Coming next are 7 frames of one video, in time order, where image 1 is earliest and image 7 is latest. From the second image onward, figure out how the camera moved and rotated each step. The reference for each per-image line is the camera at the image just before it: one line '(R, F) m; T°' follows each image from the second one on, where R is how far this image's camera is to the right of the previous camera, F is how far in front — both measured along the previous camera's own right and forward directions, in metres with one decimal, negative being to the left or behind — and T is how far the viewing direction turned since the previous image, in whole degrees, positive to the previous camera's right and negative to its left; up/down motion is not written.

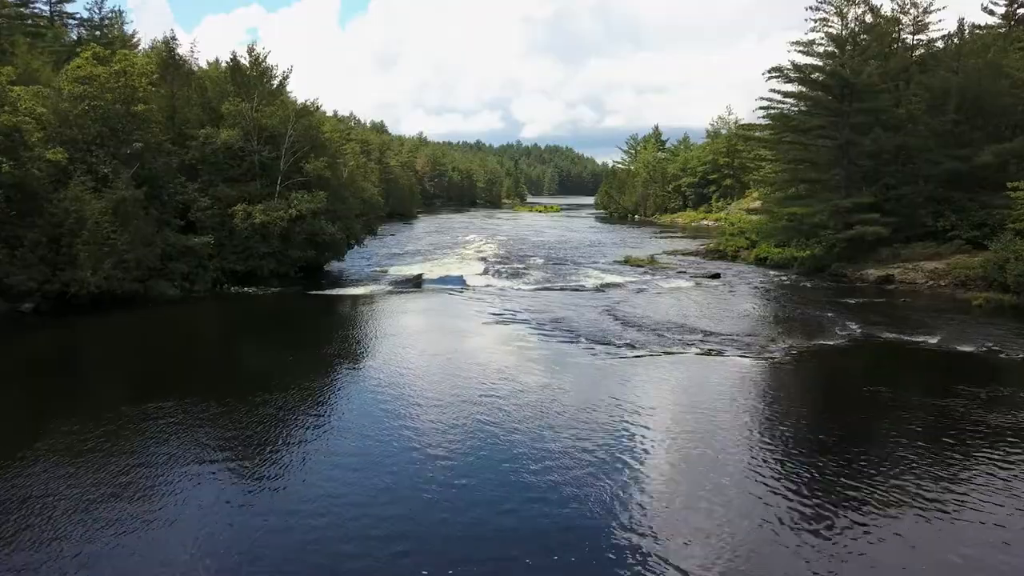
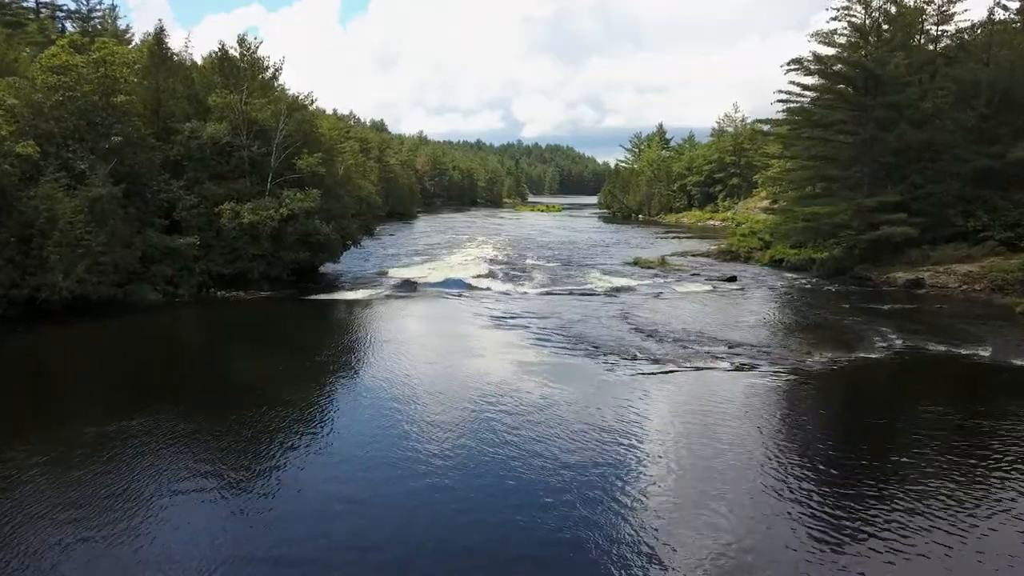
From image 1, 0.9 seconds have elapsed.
(-0.2, +1.6) m; 0°
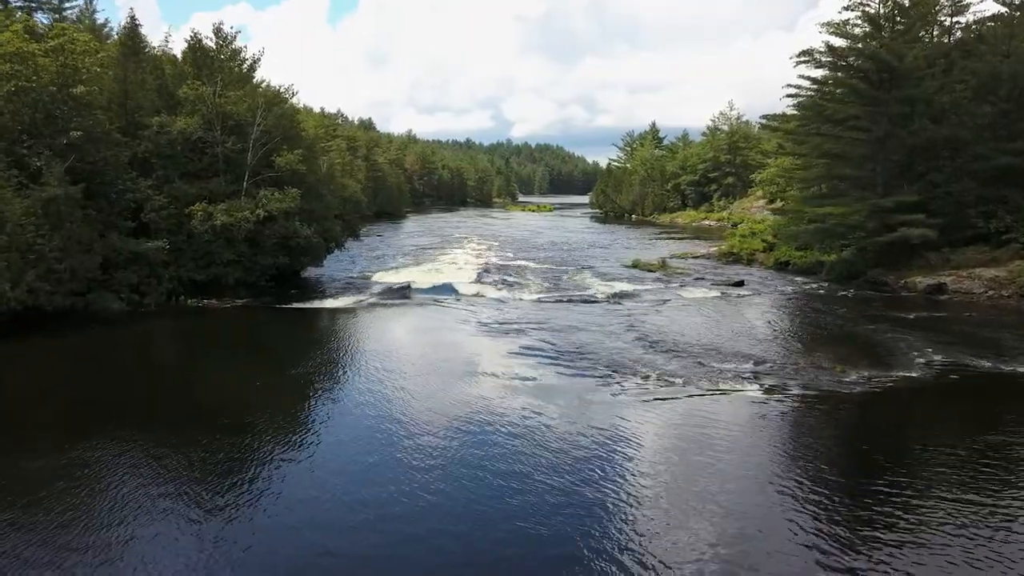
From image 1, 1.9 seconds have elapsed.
(-0.2, +1.8) m; +1°
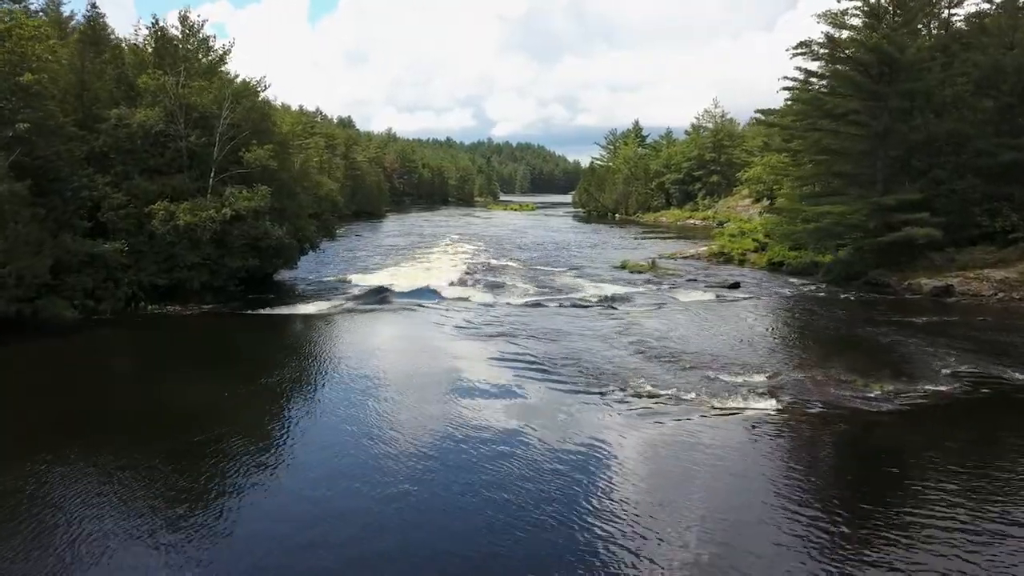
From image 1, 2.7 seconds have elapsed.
(-0.2, +1.4) m; +2°
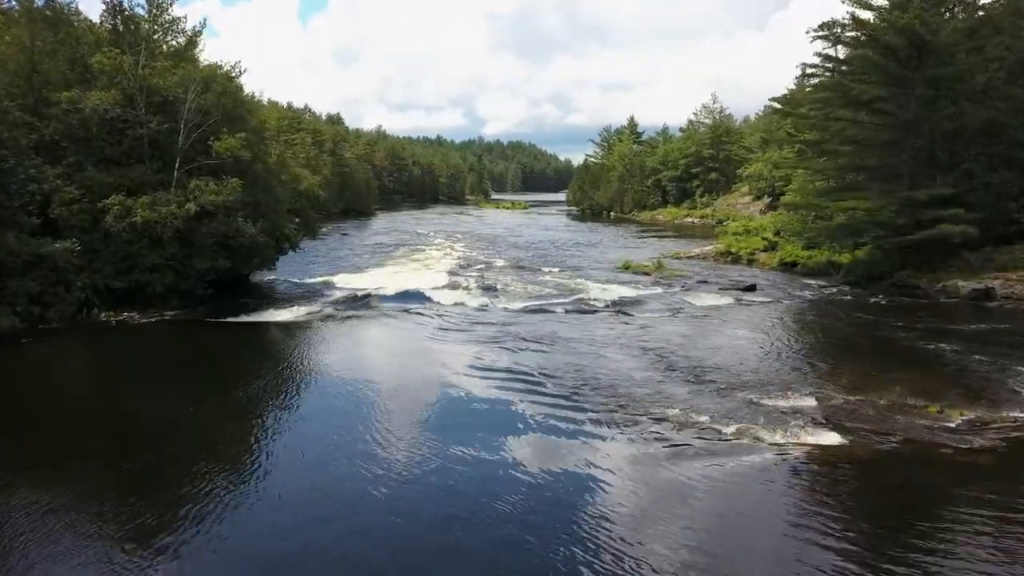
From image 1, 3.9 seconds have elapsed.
(-0.2, +2.2) m; +1°
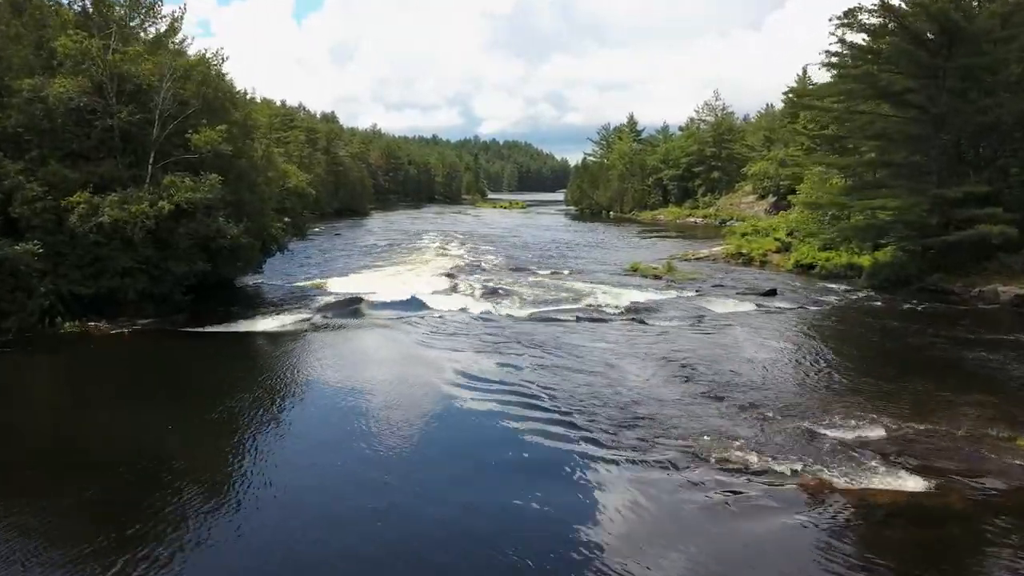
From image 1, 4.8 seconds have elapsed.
(-0.3, +1.7) m; 0°
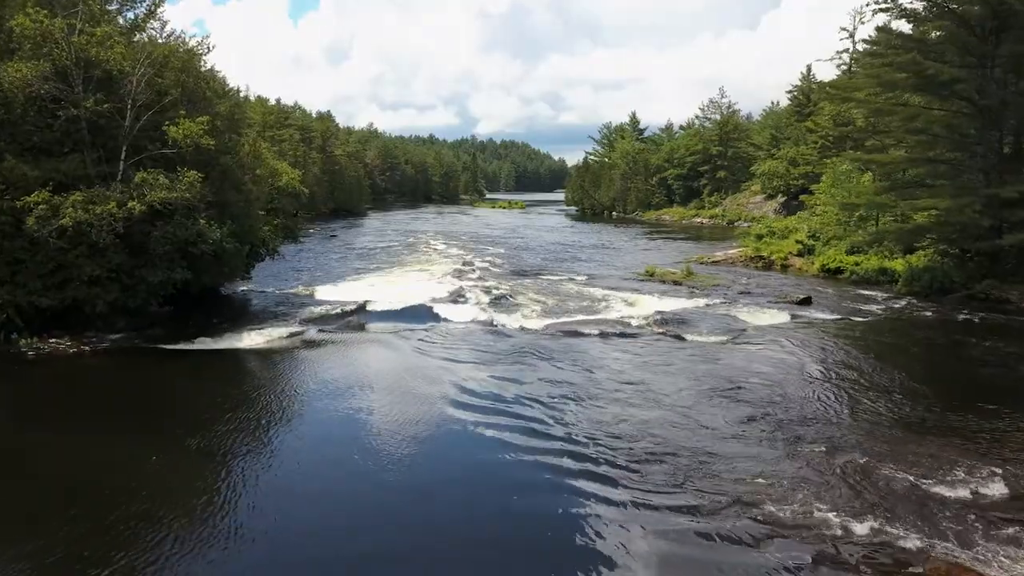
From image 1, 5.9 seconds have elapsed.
(-0.5, +1.9) m; 0°
